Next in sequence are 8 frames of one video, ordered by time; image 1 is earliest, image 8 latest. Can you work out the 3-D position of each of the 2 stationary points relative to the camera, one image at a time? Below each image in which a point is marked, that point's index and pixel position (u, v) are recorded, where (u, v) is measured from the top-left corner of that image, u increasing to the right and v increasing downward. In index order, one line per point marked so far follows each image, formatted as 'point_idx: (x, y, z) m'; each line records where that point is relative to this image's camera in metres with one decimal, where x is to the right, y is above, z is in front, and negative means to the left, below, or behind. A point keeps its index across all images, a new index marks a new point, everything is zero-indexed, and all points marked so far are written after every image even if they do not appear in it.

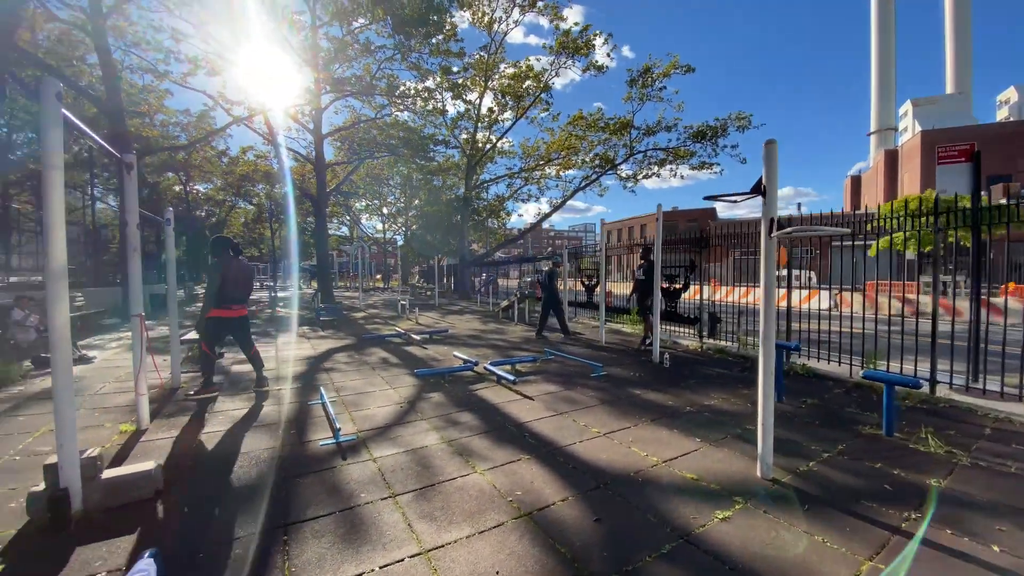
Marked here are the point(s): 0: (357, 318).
0: (-6.4, -1.2, +16.8) m
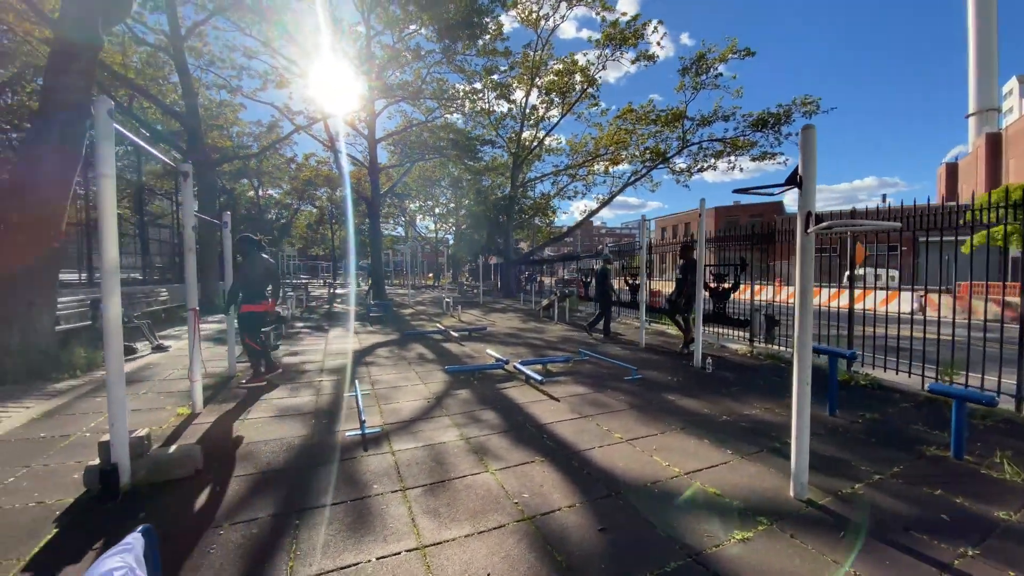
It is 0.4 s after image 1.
0: (-4.6, -1.1, +17.5) m
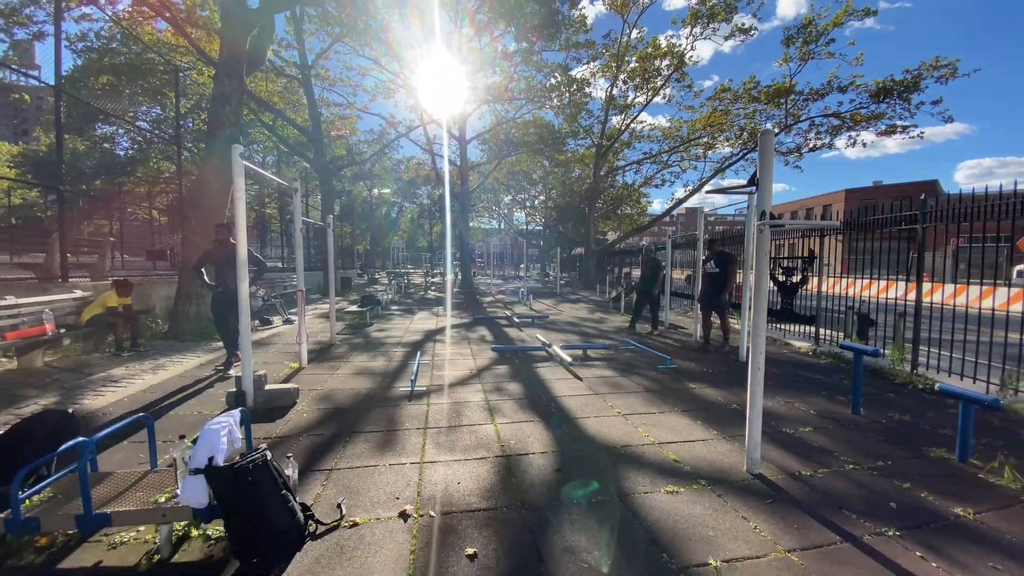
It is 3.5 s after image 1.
0: (-1.3, -0.6, +19.0) m
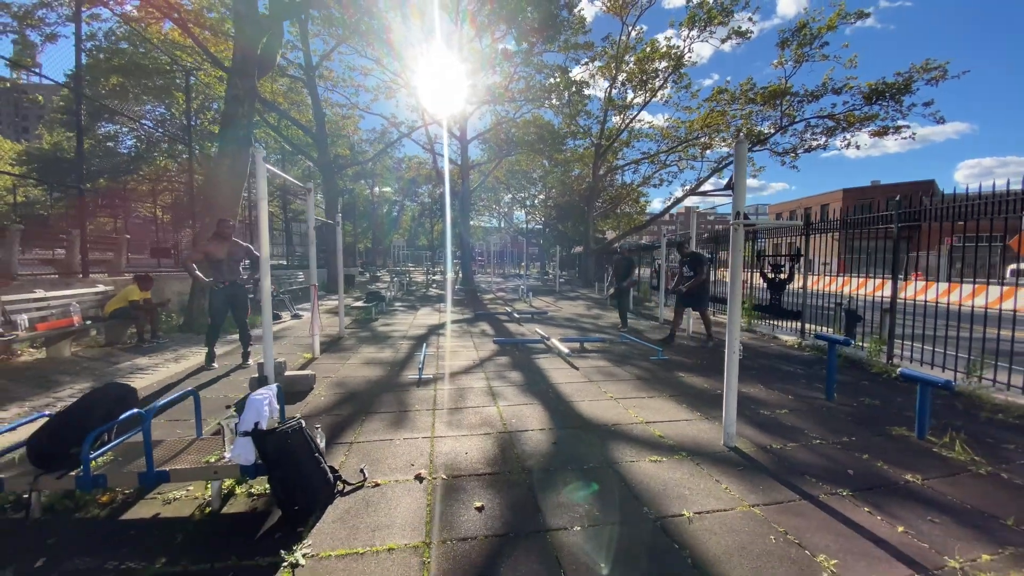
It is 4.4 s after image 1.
0: (-1.3, -0.5, +19.4) m
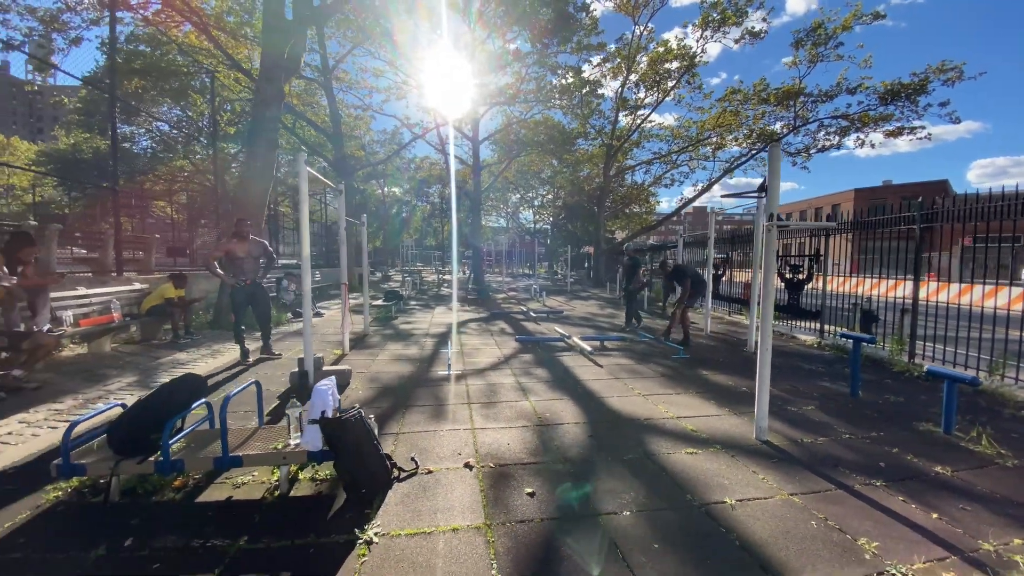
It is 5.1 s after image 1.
0: (-0.7, -0.5, +19.6) m
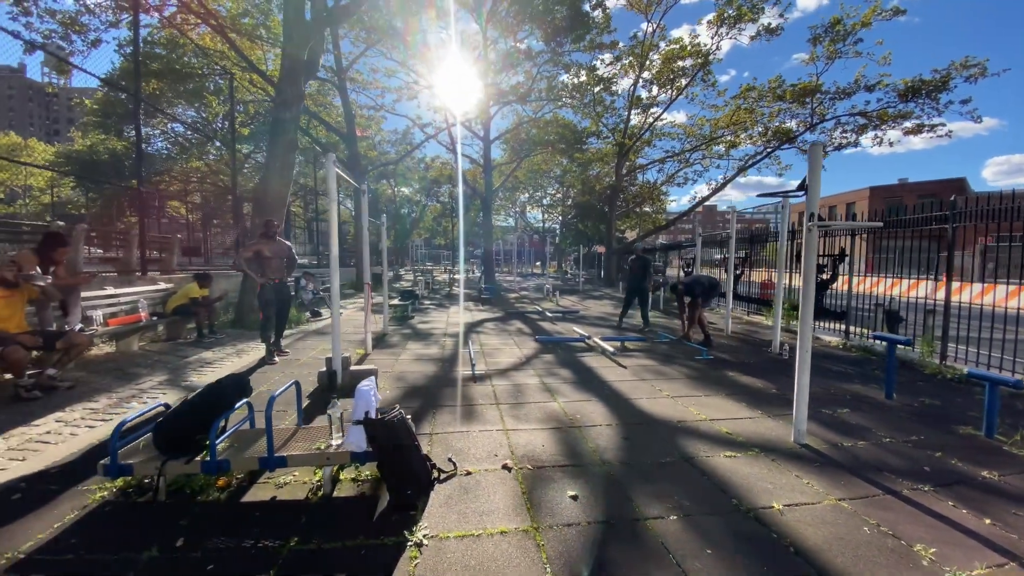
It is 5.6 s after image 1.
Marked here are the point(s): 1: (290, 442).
0: (-0.1, -0.5, +19.6) m
1: (-1.7, -1.2, +3.1) m
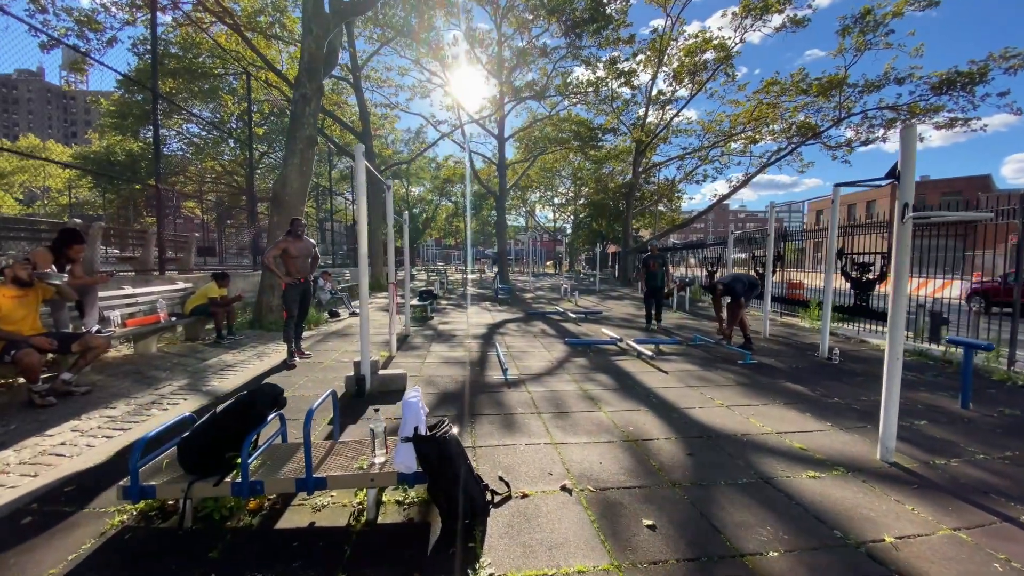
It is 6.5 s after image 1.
0: (+0.7, -0.5, +19.2) m
1: (-1.3, -1.2, +2.8) m
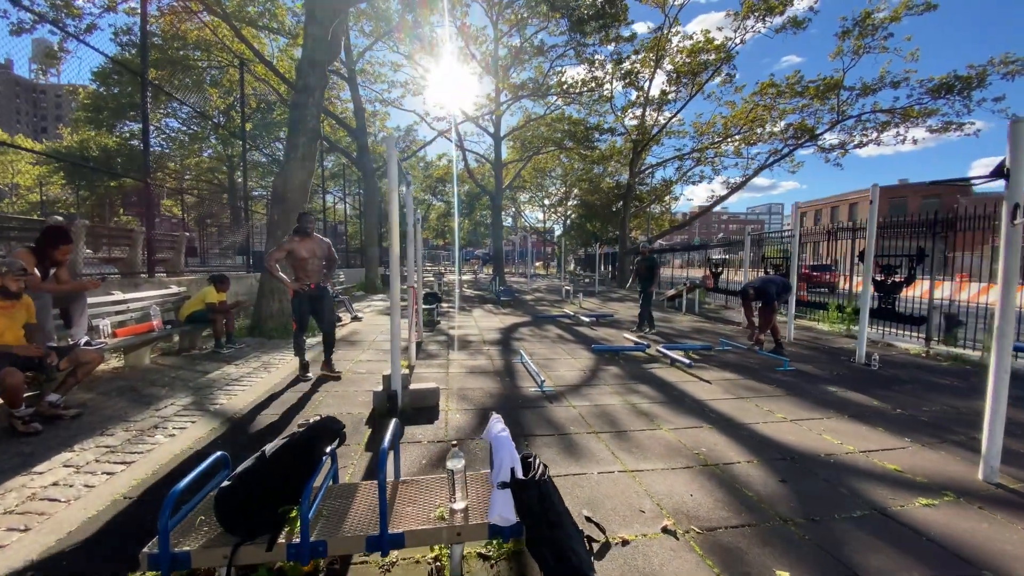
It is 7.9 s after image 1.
0: (+0.7, -0.5, +18.8) m
1: (-0.7, -1.2, +2.3) m
